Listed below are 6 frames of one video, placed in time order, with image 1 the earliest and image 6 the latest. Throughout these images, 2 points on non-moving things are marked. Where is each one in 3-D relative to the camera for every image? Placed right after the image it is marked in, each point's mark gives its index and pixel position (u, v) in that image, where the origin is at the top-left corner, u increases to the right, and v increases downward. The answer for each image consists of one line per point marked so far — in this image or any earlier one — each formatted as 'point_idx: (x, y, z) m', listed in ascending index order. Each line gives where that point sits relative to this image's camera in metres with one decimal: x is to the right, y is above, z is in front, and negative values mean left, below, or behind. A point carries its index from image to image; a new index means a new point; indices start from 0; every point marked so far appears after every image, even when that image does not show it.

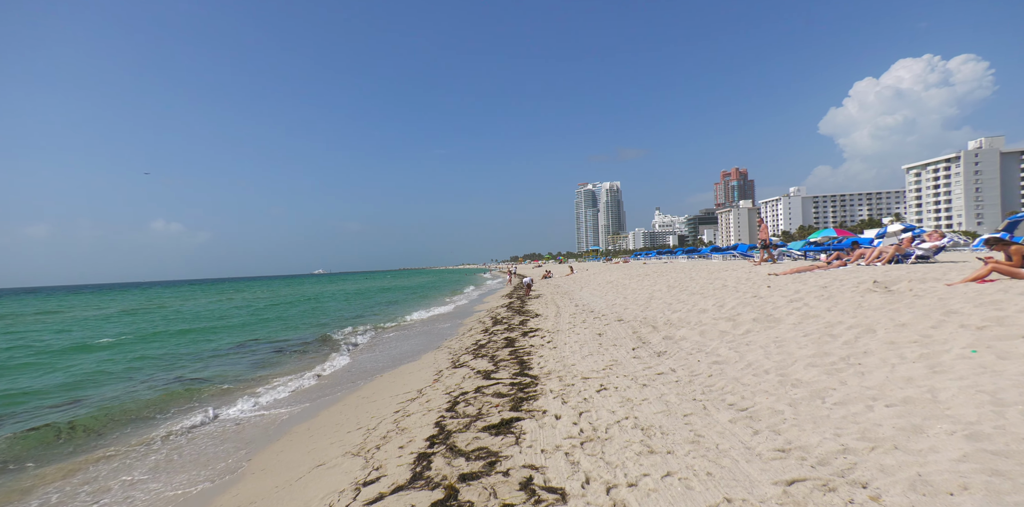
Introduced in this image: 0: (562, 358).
0: (+1.0, -2.1, +9.4) m
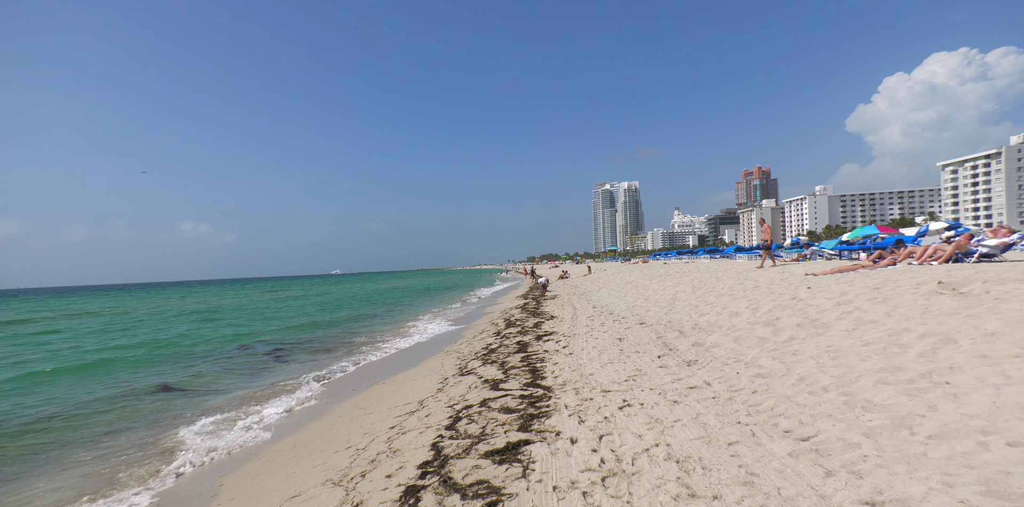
0: (+1.2, -2.0, +8.5) m
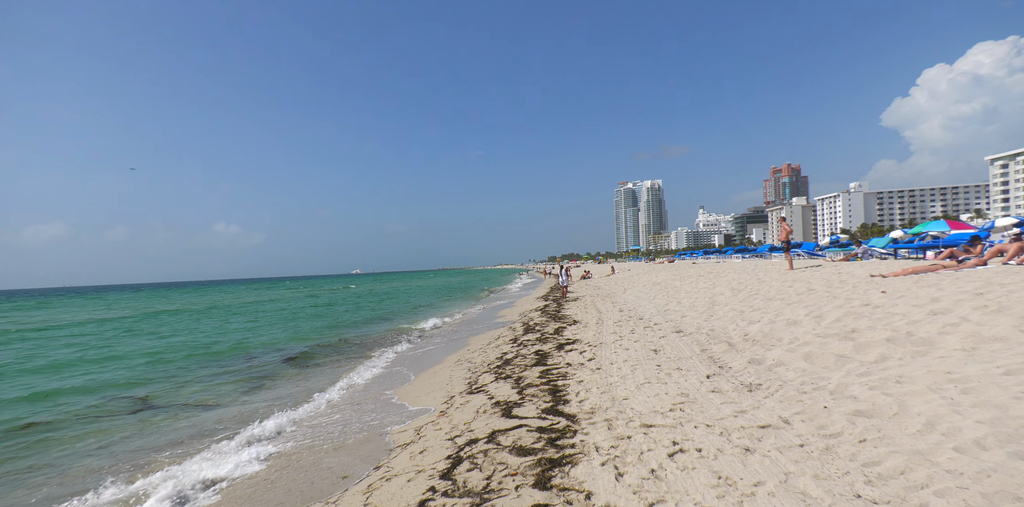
0: (+1.4, -2.0, +7.1) m
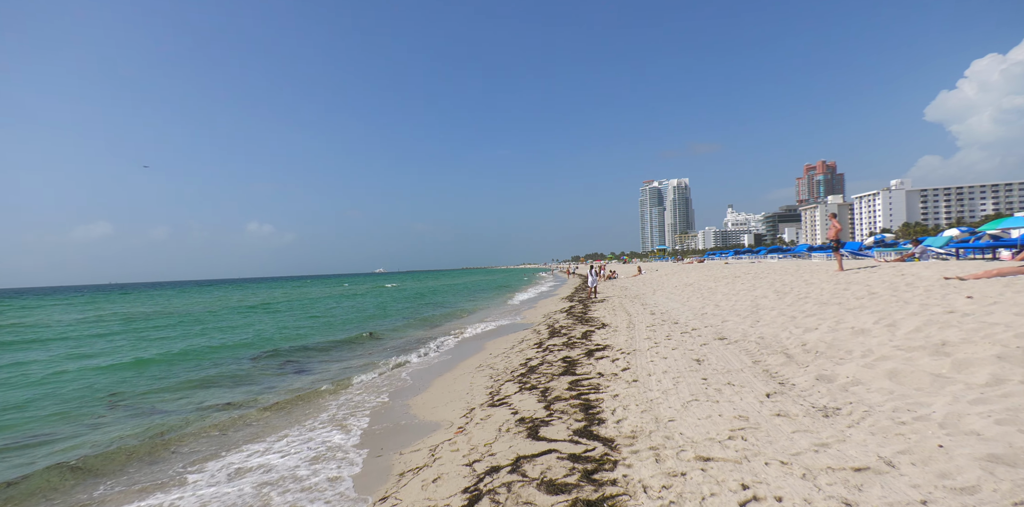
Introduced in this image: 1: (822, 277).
0: (+1.8, -2.0, +6.2) m
1: (+8.5, -0.7, +13.2) m
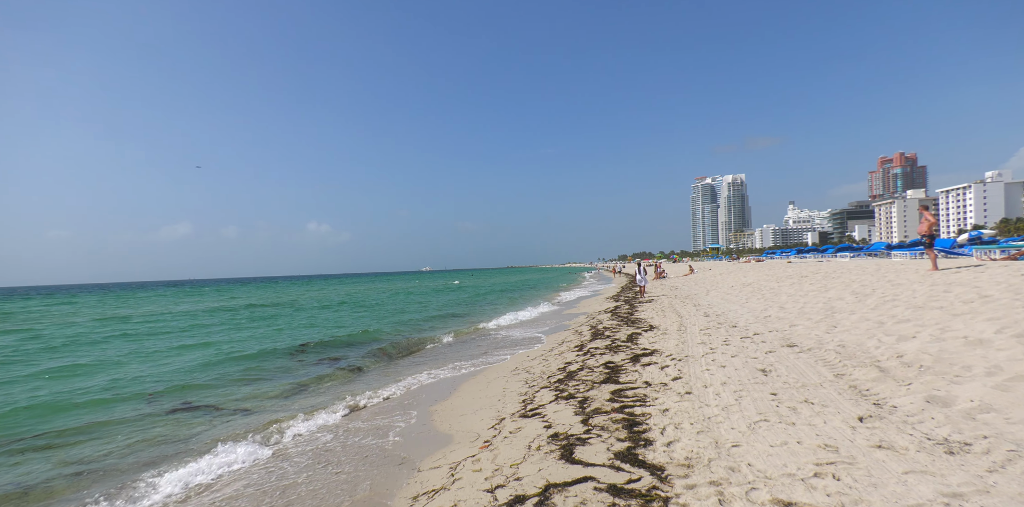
0: (+2.1, -1.8, +5.1) m
1: (+9.5, -0.6, +11.5) m
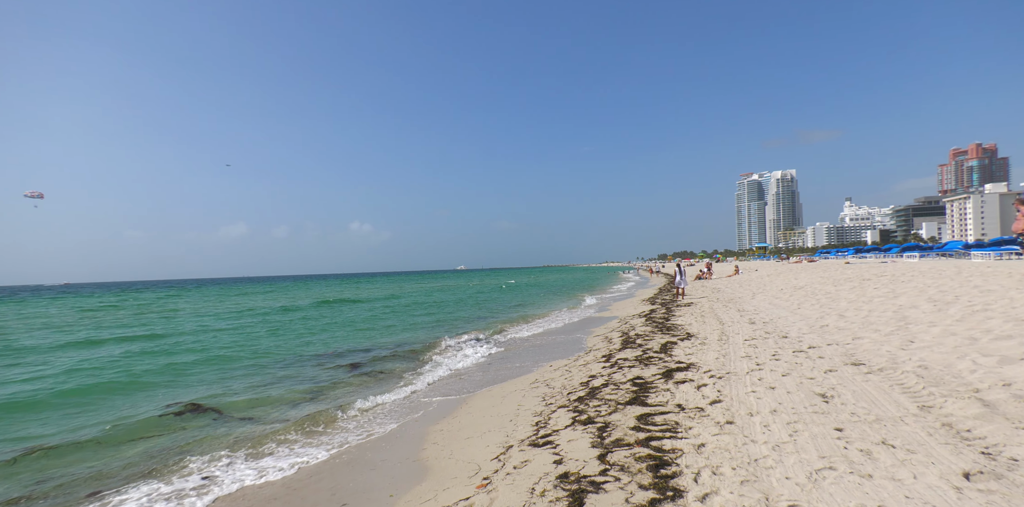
0: (+2.1, -1.9, +4.1) m
1: (+9.9, -0.6, +9.8) m
